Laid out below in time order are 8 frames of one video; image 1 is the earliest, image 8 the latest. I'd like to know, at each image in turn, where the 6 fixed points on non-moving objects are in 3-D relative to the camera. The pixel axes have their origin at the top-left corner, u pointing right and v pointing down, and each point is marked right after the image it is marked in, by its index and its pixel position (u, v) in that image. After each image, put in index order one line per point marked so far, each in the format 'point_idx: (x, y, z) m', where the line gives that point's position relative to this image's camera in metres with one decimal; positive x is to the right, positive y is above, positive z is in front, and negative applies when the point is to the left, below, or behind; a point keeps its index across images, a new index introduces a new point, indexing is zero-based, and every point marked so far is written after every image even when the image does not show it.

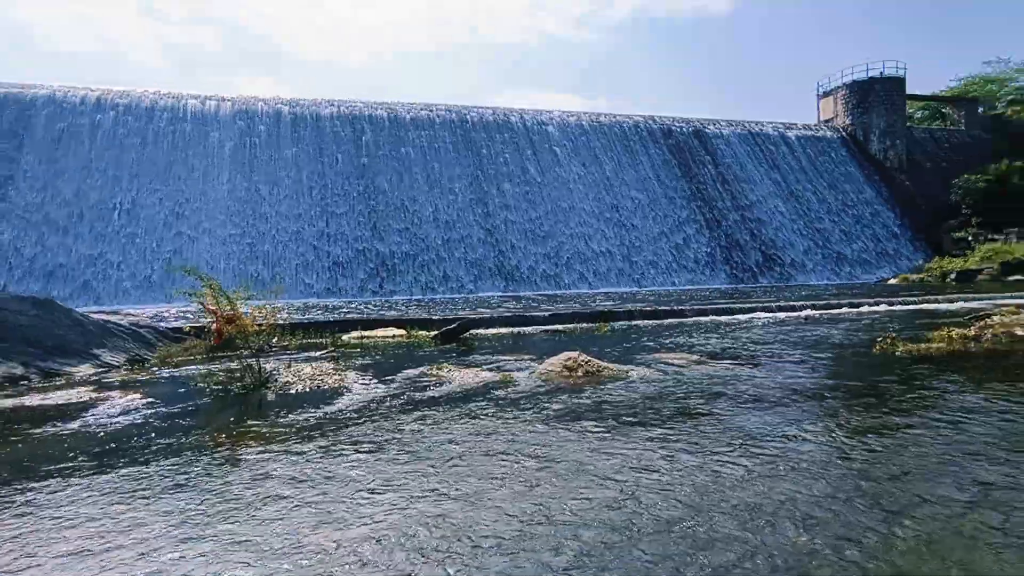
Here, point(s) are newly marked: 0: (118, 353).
0: (-5.7, -0.9, +9.0) m
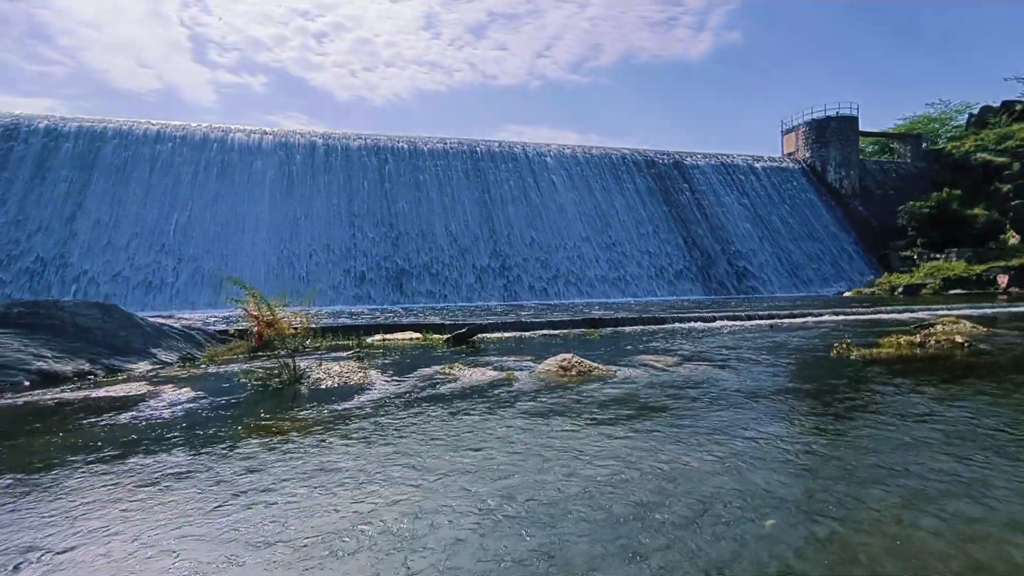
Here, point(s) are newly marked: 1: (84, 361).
0: (-5.7, -1.1, +10.3) m
1: (-6.4, -1.1, +9.2) m
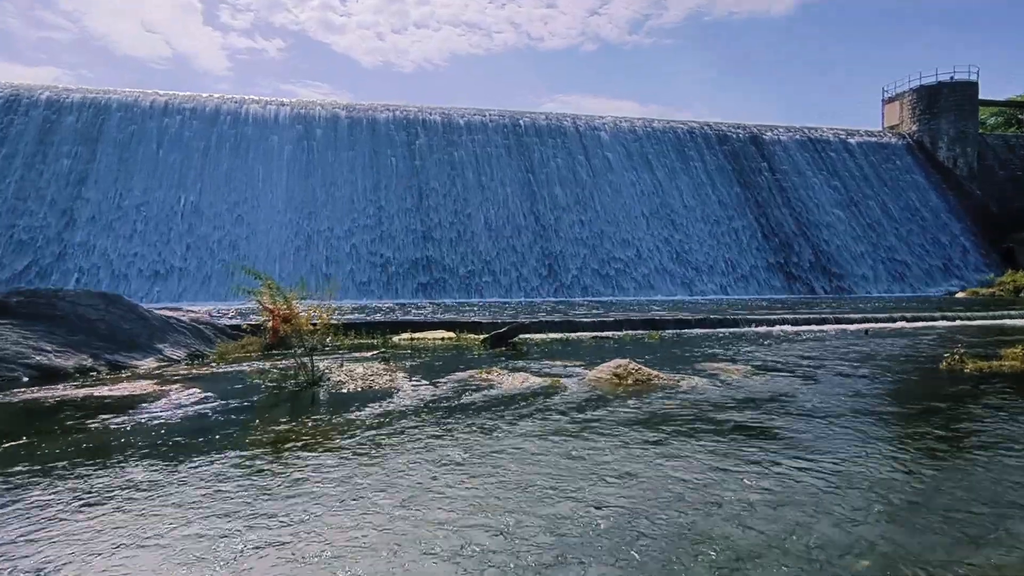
0: (-5.0, -0.9, +9.4) m
1: (-5.8, -0.9, +8.4) m
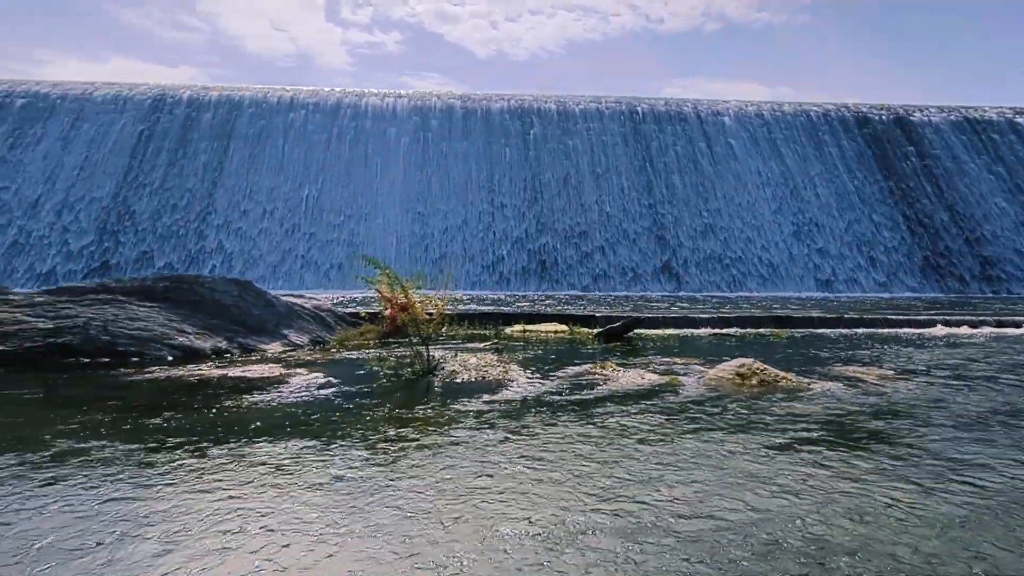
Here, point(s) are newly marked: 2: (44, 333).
0: (-3.3, -0.7, +9.8) m
1: (-4.2, -0.7, +8.9) m
2: (-6.2, -0.6, +8.2) m
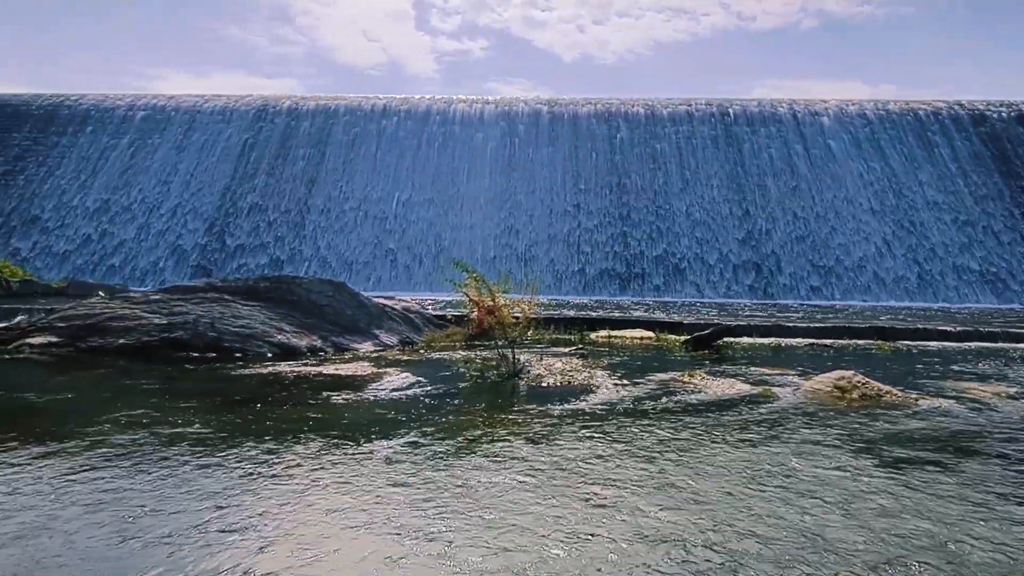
0: (-2.0, -0.7, +10.2) m
1: (-3.0, -0.8, +9.4) m
2: (-5.1, -0.6, +8.9) m
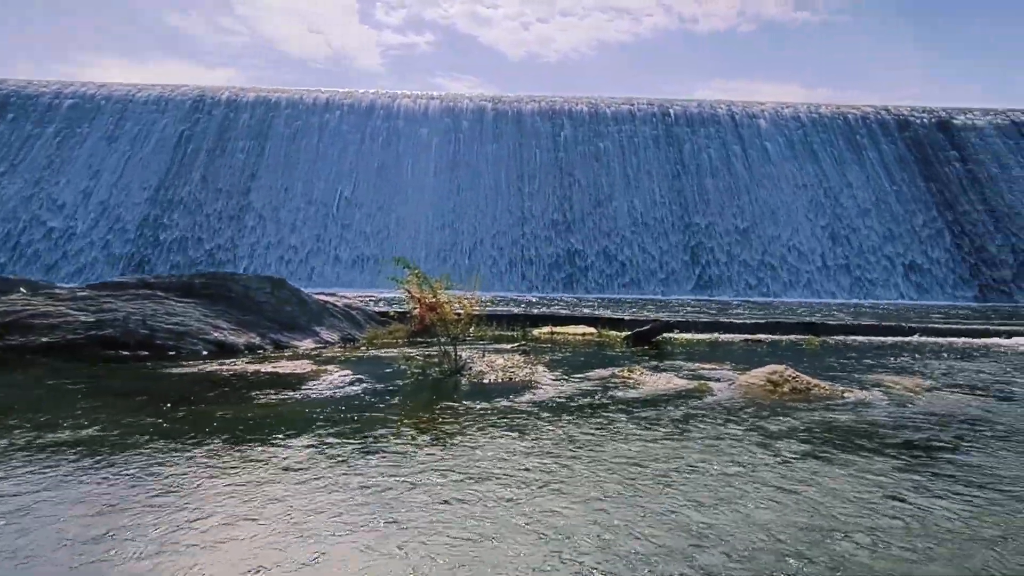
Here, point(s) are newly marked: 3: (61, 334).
0: (-2.9, -0.7, +10.0) m
1: (-3.8, -0.7, +9.1) m
2: (-5.9, -0.5, +8.5) m
3: (-6.1, -0.6, +8.4) m
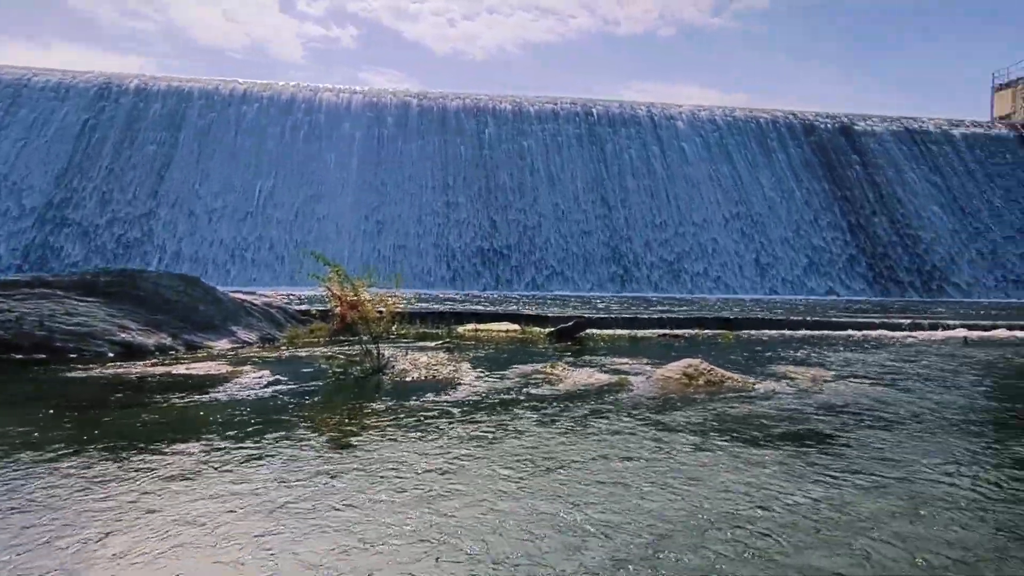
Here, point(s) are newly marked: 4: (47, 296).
0: (-4.0, -0.7, +9.6) m
1: (-4.9, -0.7, +8.7) m
2: (-6.9, -0.5, +7.9) m
3: (-7.1, -0.6, +7.7) m
4: (-6.5, -0.1, +8.7) m
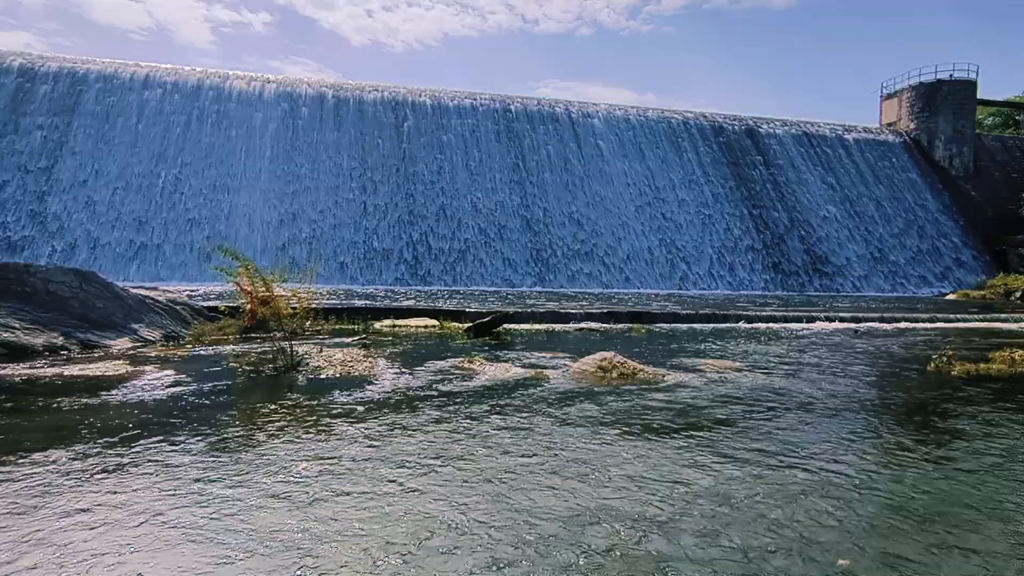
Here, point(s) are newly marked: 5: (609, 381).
0: (-5.2, -0.6, +9.1) m
1: (-6.0, -0.6, +8.1) m
2: (-7.9, -0.4, +7.1) m
3: (-8.1, -0.5, +6.9) m
4: (-7.6, -0.1, +8.0) m
5: (+1.1, -1.1, +7.1) m
